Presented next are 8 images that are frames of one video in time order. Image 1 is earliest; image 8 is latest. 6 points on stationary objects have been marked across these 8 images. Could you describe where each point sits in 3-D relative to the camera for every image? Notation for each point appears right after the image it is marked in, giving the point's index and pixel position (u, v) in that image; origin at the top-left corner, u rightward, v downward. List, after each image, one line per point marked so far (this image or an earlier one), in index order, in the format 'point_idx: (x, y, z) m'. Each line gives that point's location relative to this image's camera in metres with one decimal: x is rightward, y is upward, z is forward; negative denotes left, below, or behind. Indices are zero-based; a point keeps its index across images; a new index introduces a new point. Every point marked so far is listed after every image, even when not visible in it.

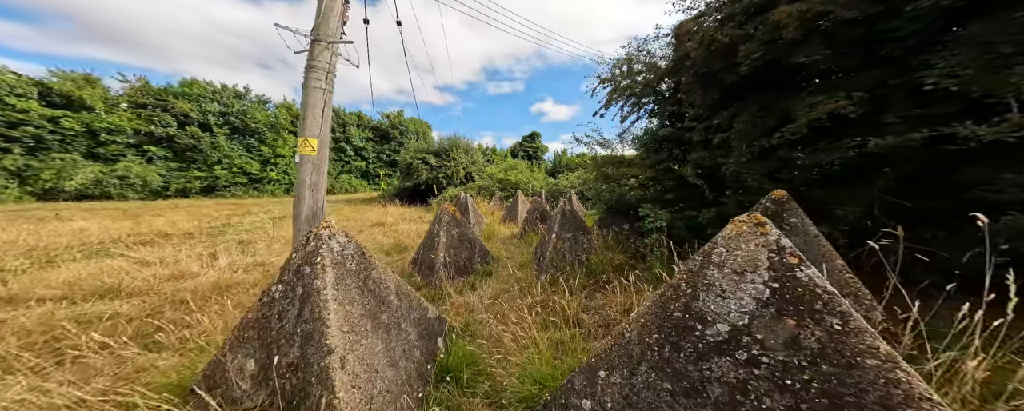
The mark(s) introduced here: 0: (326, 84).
0: (-1.8, +1.1, +2.8) m
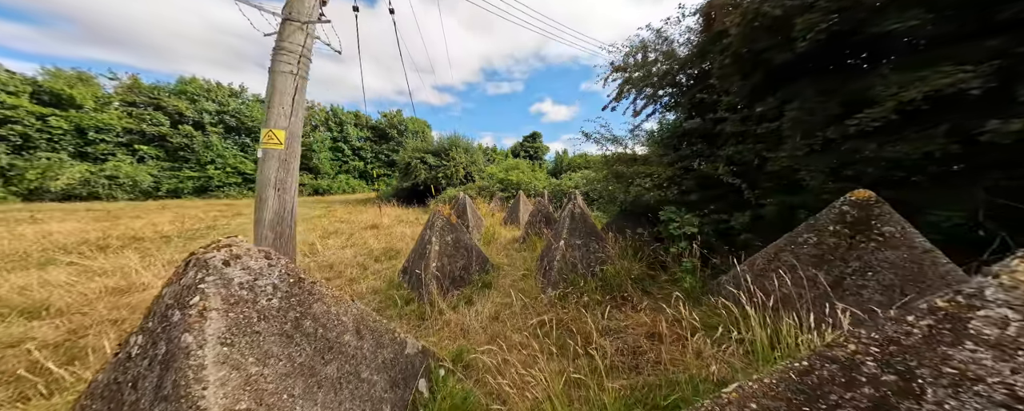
0: (-1.7, +1.1, +2.4) m
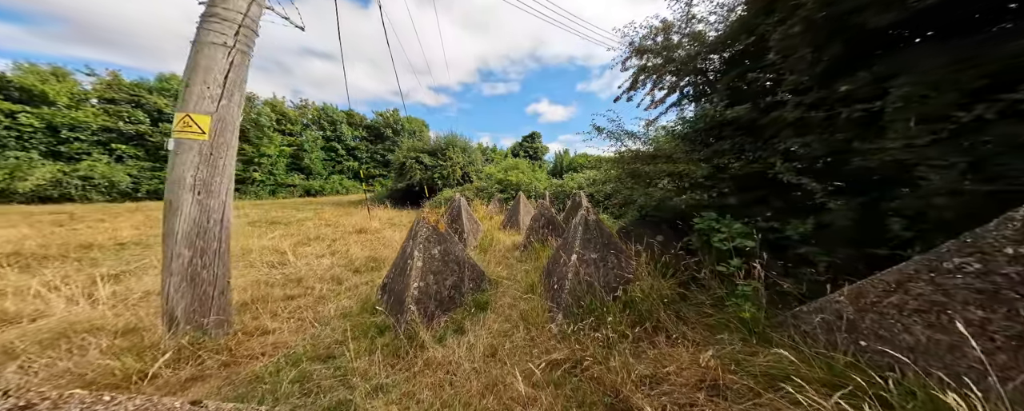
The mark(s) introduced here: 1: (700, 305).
0: (-1.7, +1.0, +1.8) m
1: (+1.3, -0.7, +2.1) m
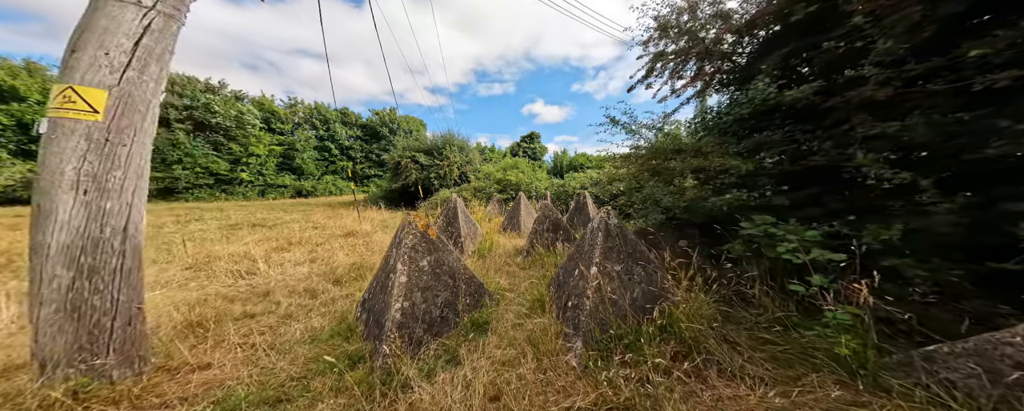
0: (-1.7, +1.0, +1.4) m
1: (+1.4, -0.7, +1.7) m
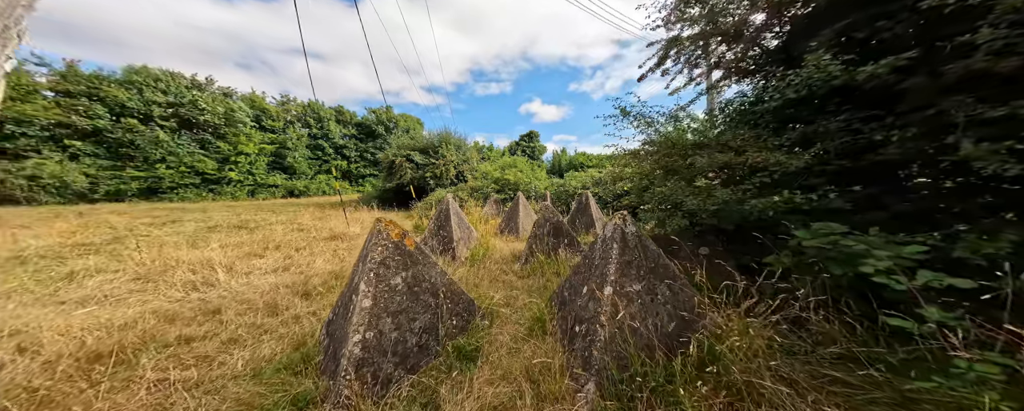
0: (-1.7, +1.0, +1.0) m
1: (+1.3, -0.7, +1.3) m
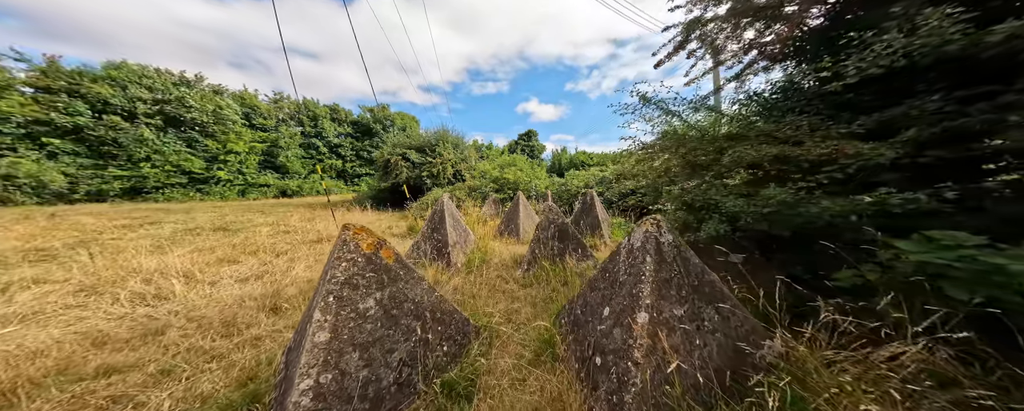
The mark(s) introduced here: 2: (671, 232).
0: (-1.7, +1.0, +0.6) m
1: (+1.3, -0.7, +0.9) m
2: (+0.7, -0.1, +1.4) m
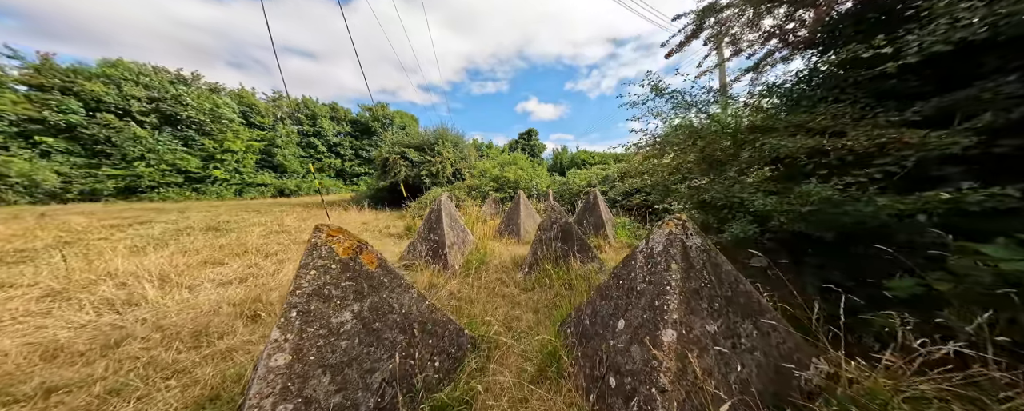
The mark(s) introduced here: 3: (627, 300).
0: (-1.7, +1.0, +0.4) m
1: (+1.3, -0.7, +0.7) m
2: (+0.7, -0.1, +1.2) m
3: (+0.5, -0.4, +1.3) m
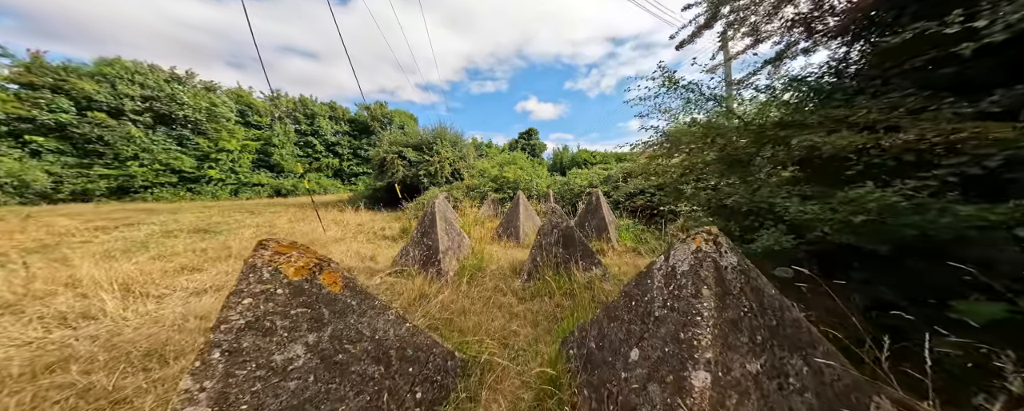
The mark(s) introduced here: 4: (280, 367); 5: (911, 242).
0: (-1.7, +1.0, +0.2) m
1: (+1.3, -0.7, +0.5) m
2: (+0.7, -0.1, +1.0) m
3: (+0.5, -0.4, +1.1) m
4: (-0.7, -0.5, +1.0) m
5: (+1.4, -0.1, +1.0) m
